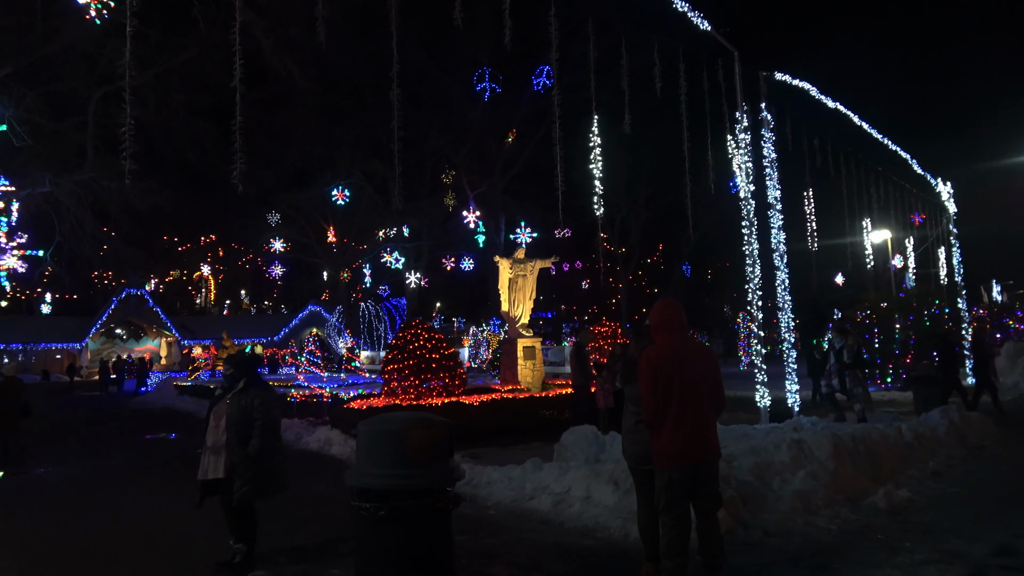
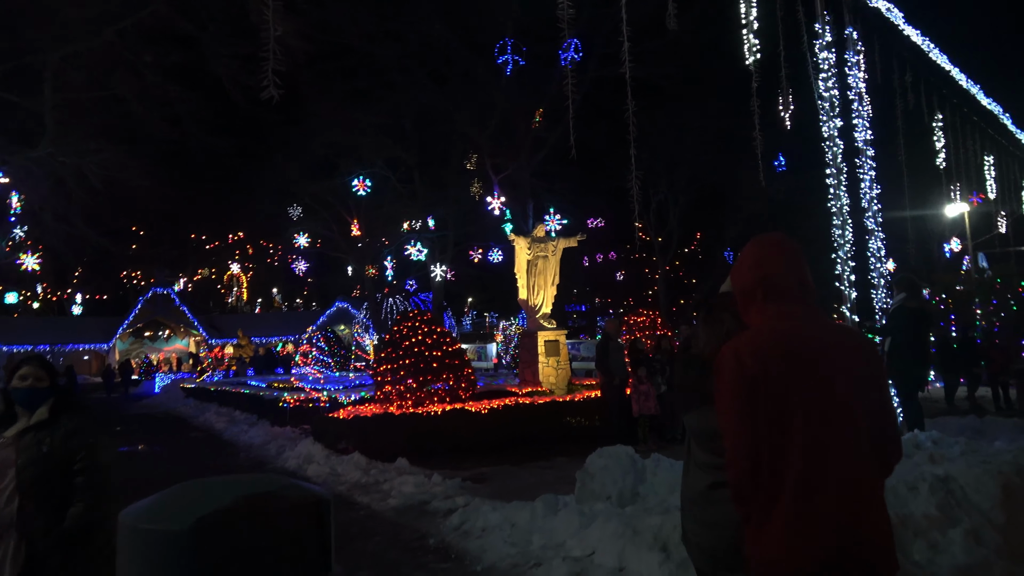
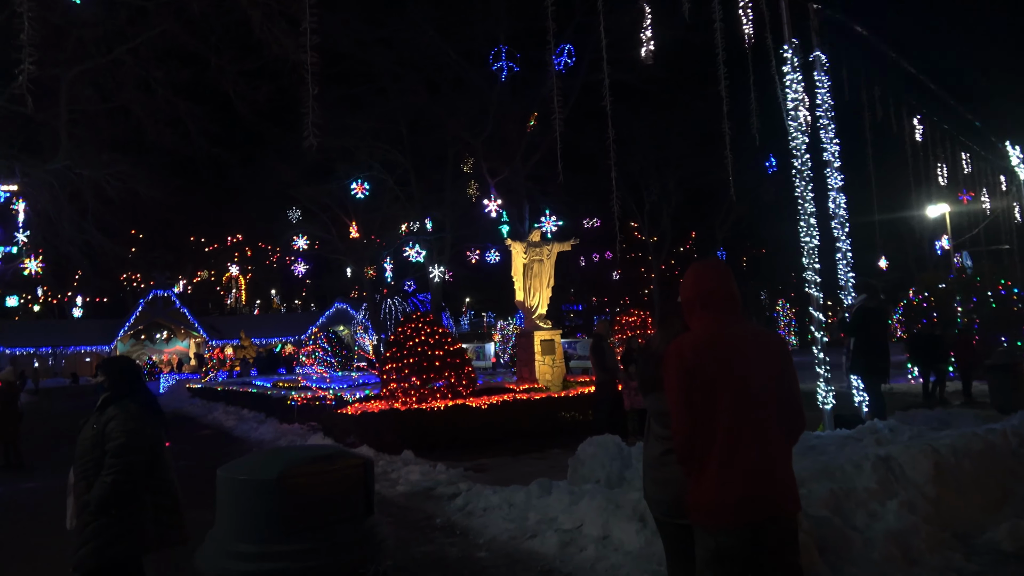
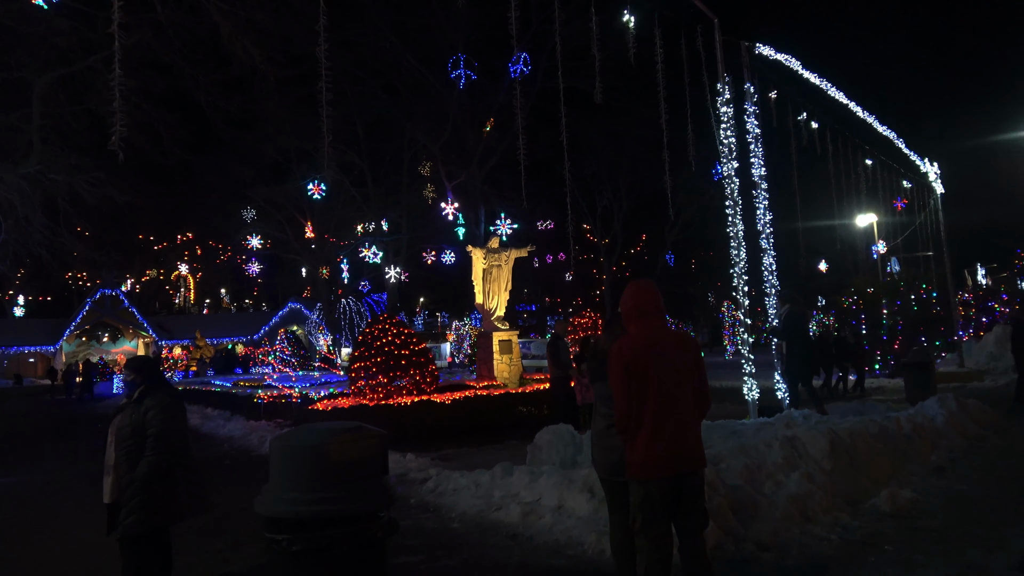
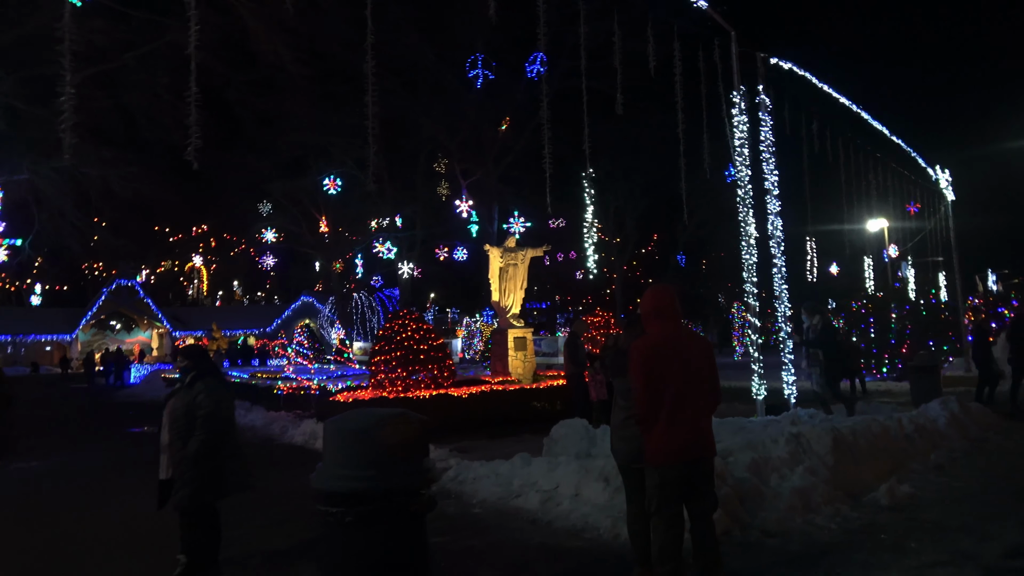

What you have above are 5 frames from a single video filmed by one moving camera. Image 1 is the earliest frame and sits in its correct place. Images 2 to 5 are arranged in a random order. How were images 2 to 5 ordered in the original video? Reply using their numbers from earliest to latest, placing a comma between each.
5, 4, 3, 2
